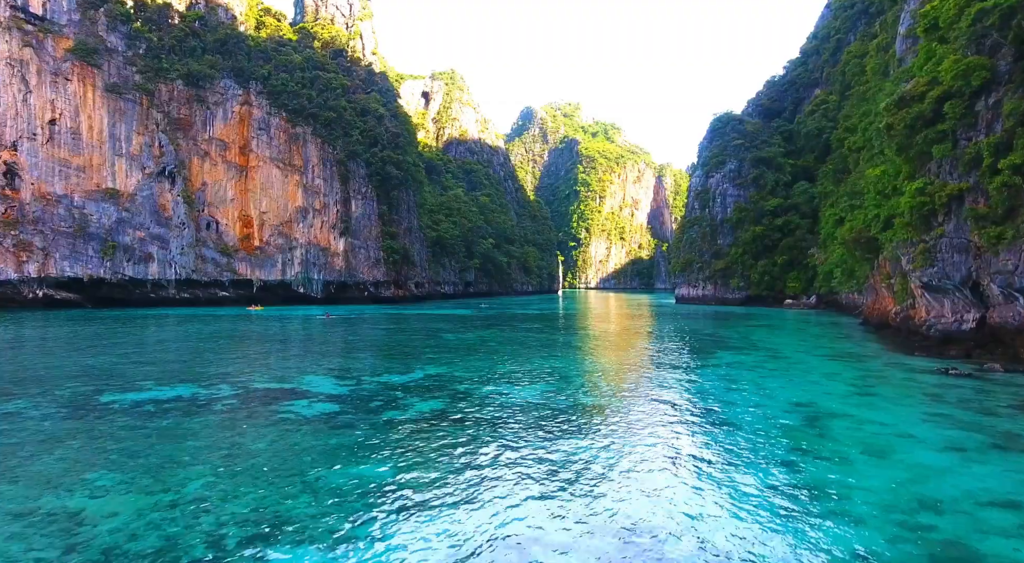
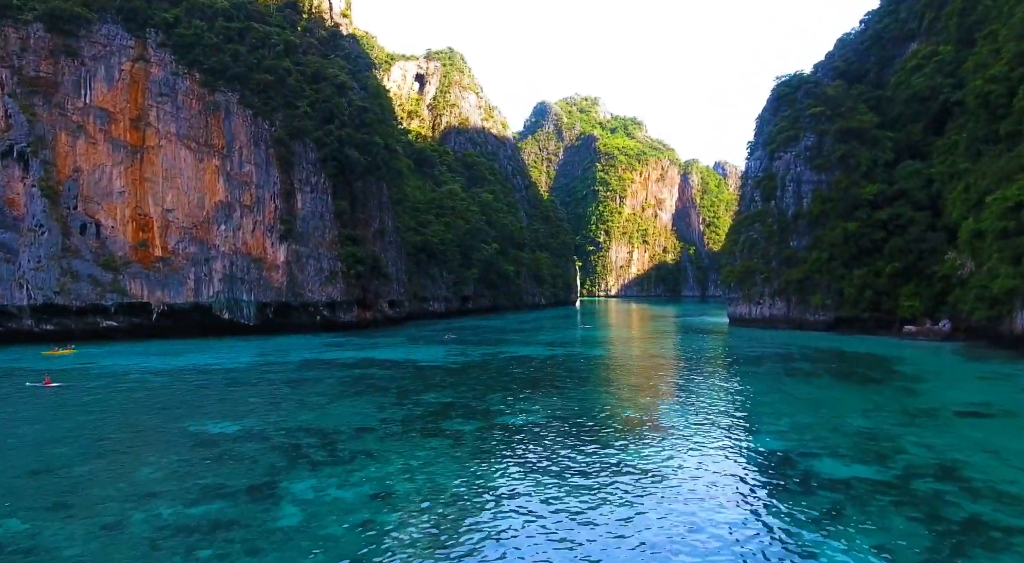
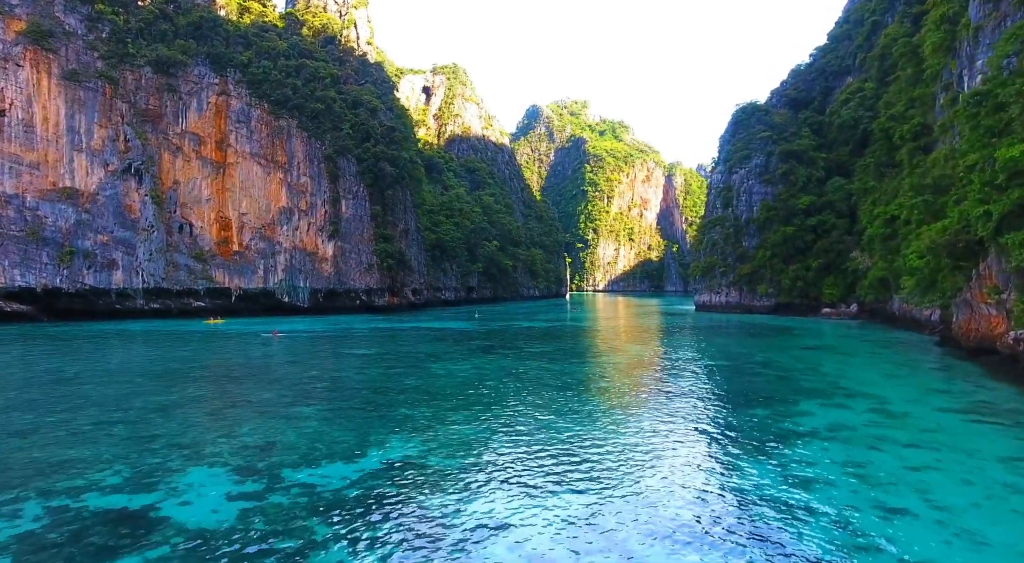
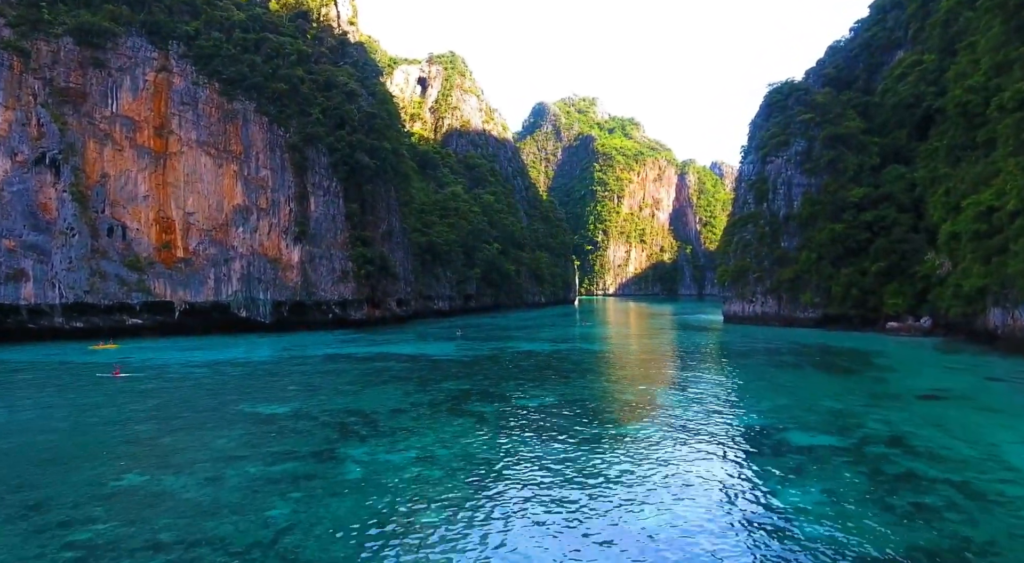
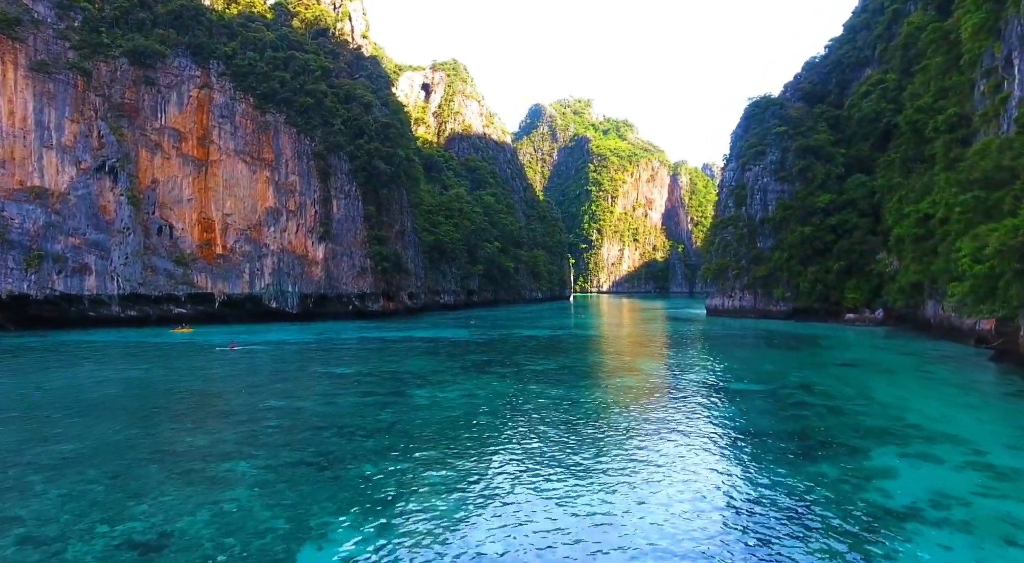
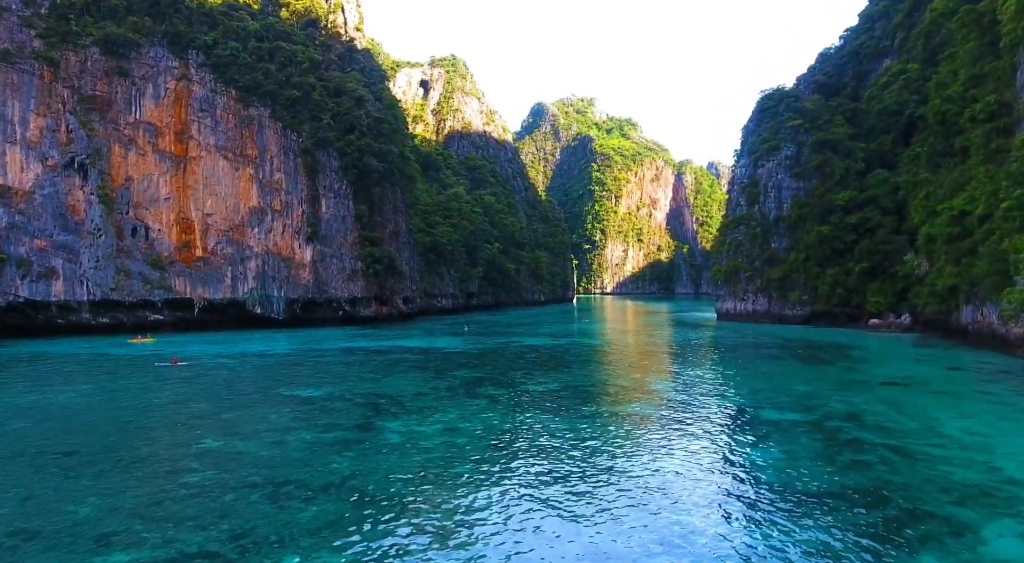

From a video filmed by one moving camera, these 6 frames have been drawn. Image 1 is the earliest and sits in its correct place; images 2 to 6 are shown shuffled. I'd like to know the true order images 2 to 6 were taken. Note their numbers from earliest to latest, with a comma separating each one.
3, 5, 6, 4, 2
